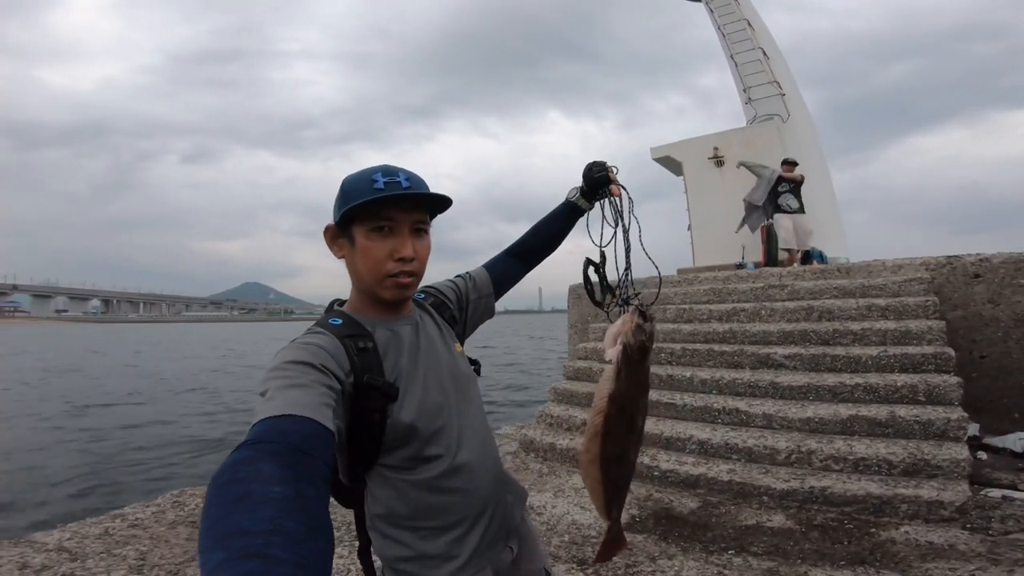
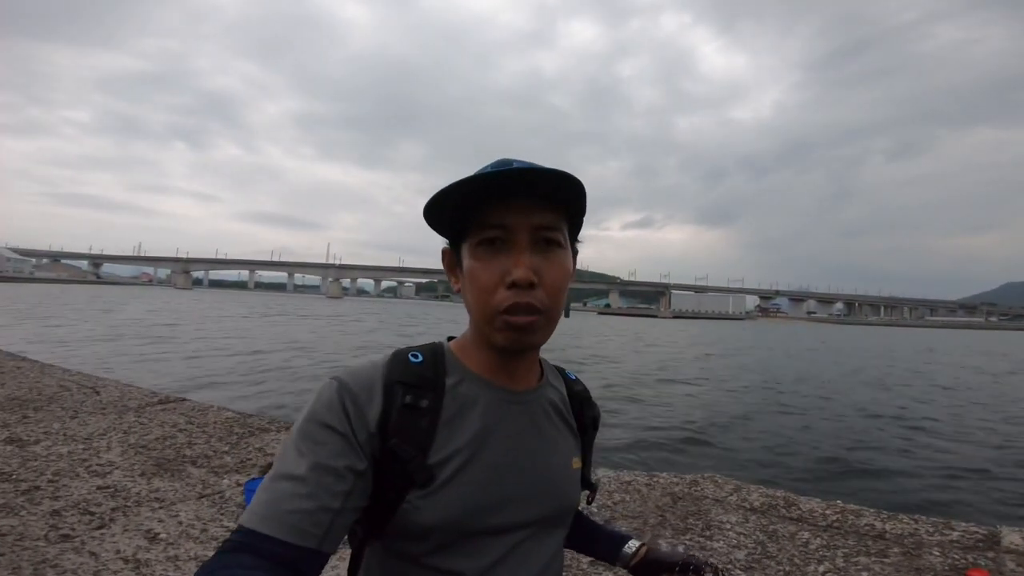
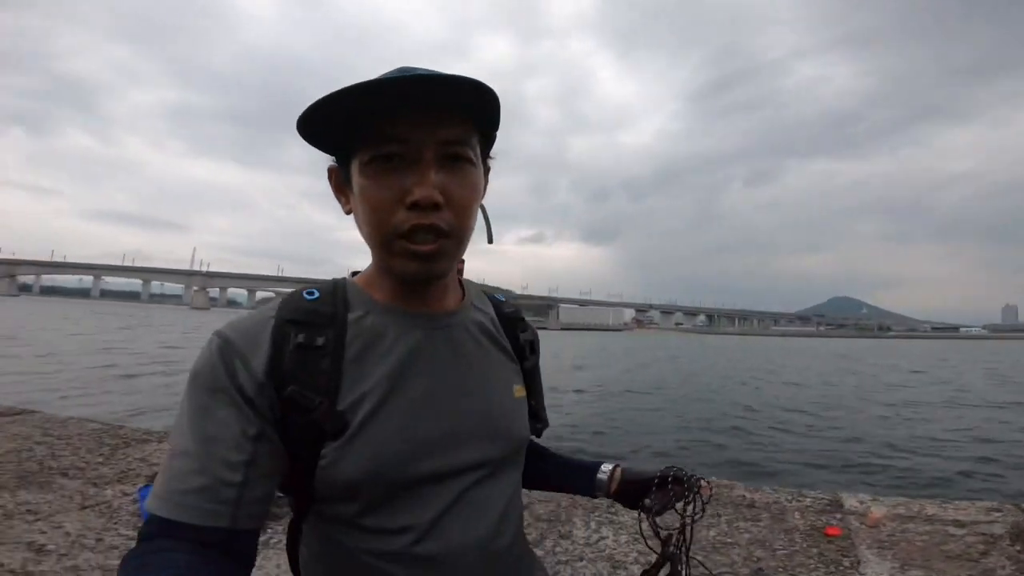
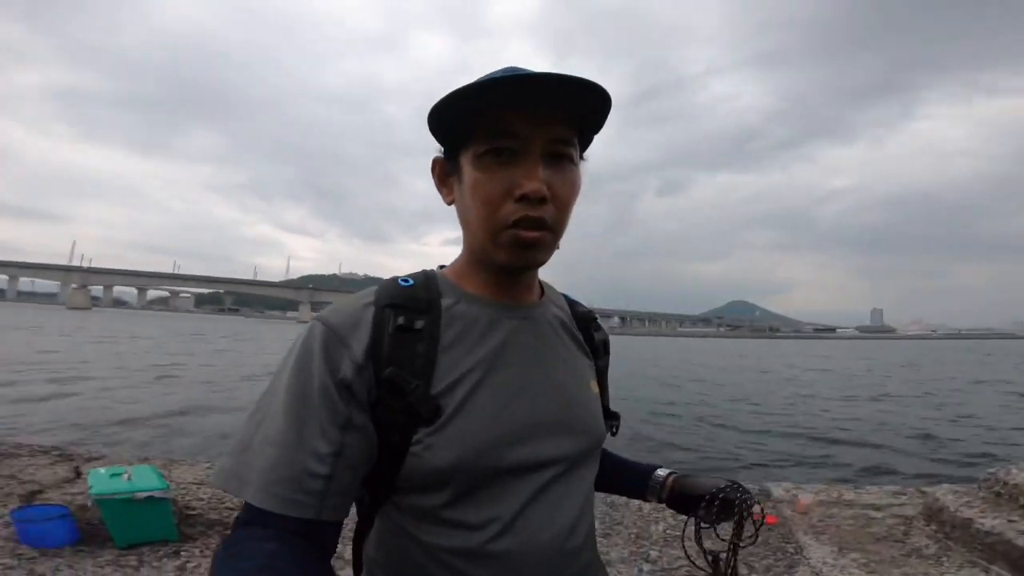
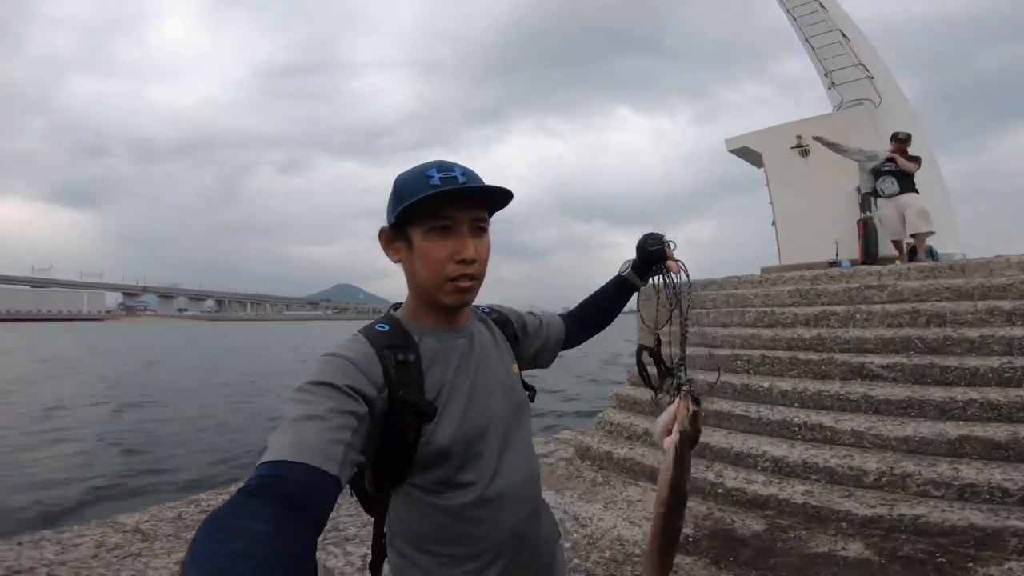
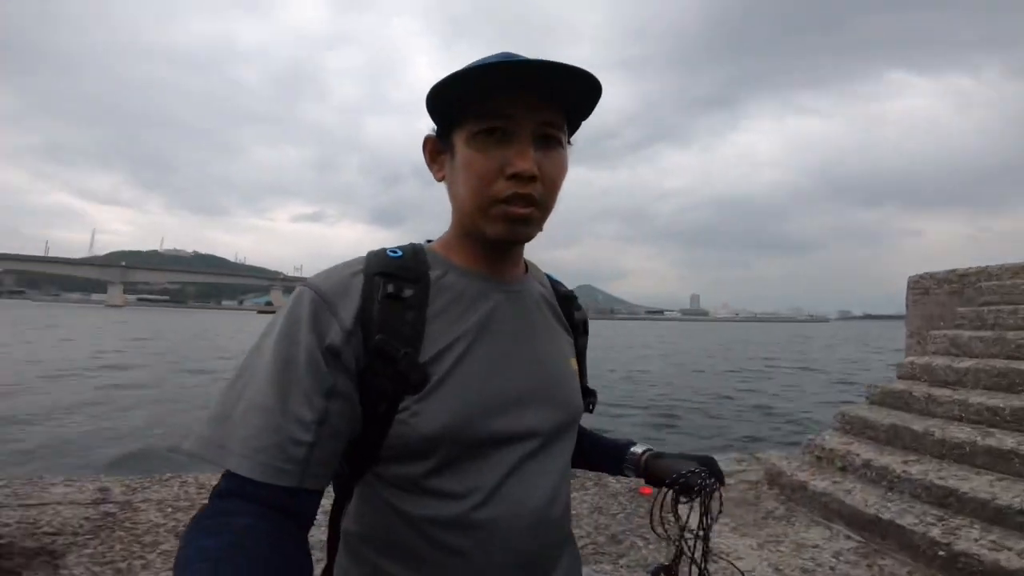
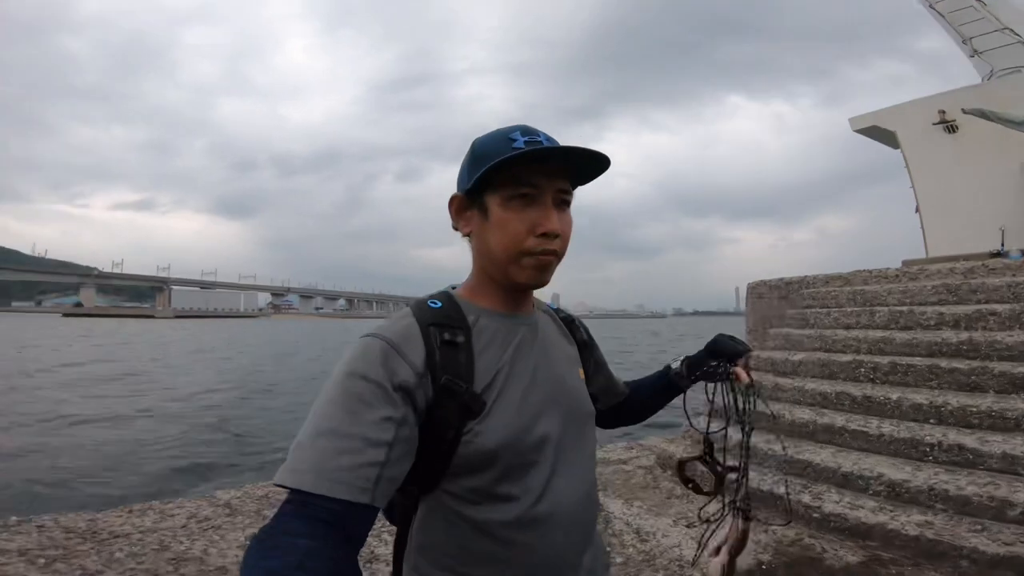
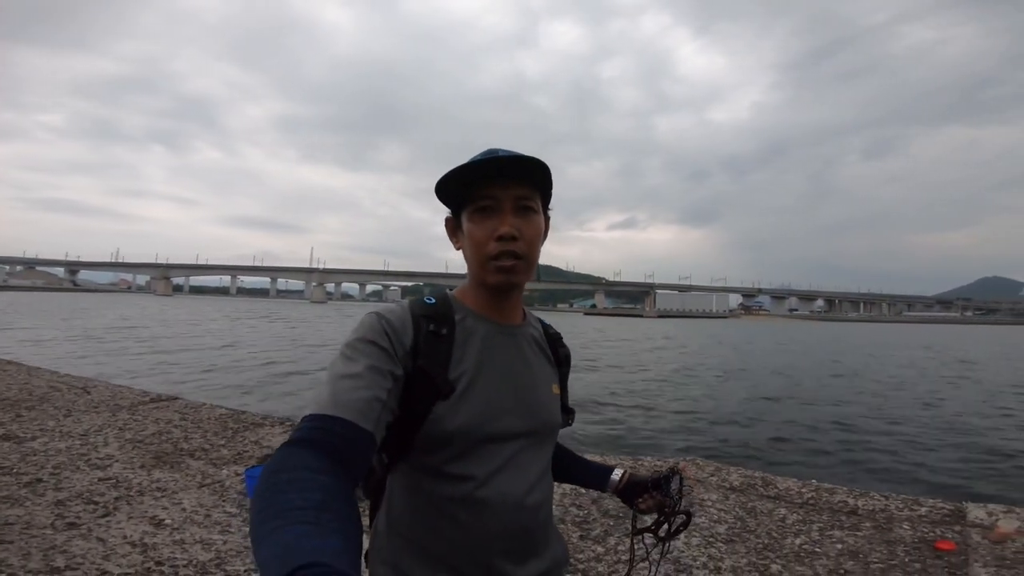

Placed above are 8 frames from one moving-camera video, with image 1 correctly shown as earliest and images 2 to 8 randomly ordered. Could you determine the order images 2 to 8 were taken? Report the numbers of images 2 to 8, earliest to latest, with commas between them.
5, 7, 6, 4, 3, 2, 8
